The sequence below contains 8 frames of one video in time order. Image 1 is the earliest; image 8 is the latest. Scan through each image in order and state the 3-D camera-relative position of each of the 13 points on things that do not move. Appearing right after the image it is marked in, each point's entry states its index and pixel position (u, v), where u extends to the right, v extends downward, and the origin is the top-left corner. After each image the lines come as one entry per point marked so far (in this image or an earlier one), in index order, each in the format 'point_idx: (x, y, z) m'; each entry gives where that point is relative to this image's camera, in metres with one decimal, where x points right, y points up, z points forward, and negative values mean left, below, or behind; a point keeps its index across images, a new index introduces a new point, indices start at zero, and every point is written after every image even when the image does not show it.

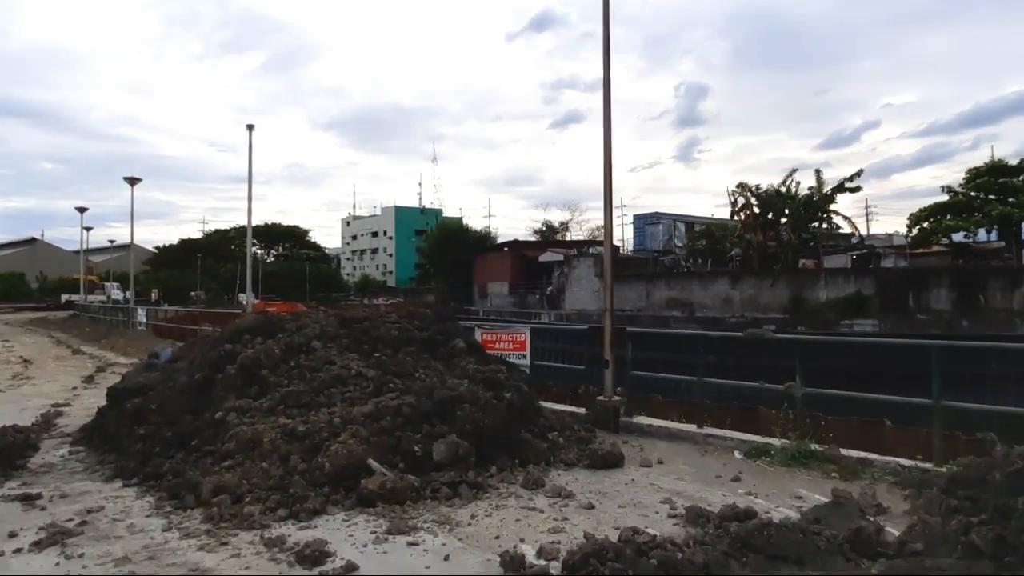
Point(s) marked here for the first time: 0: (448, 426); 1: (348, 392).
0: (-0.6, -1.3, +6.8) m
1: (-1.7, -1.1, +7.2) m
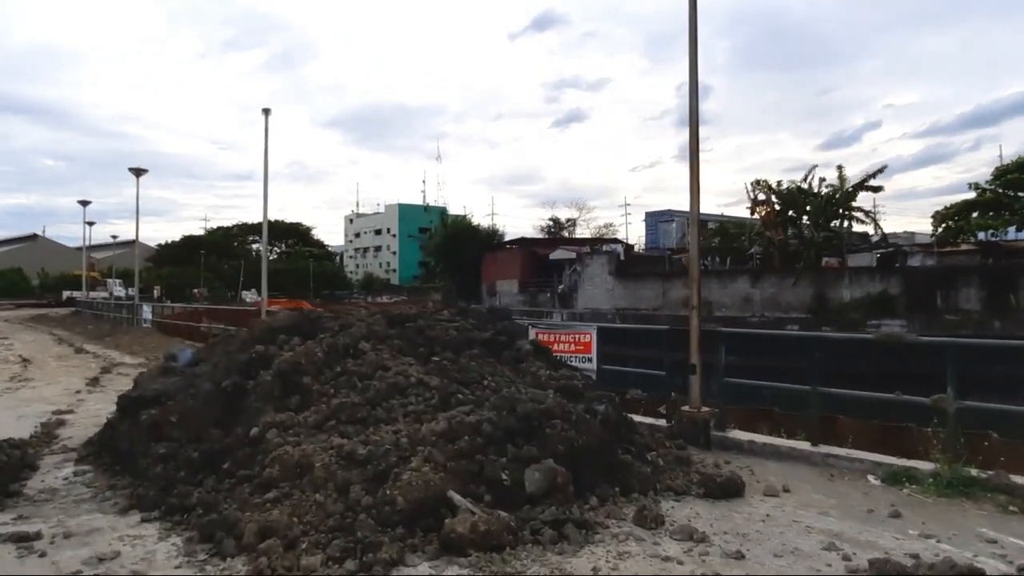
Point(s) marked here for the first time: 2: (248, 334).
0: (+0.2, -1.2, +5.6) m
1: (-0.8, -1.0, +5.9) m
2: (-2.9, -0.5, +7.7) m
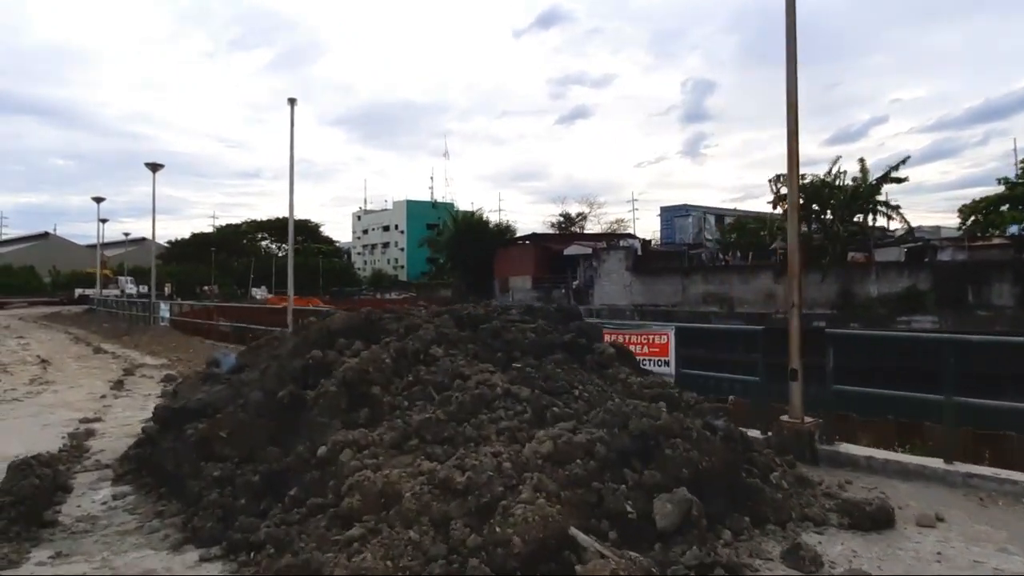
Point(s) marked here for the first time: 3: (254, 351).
0: (+1.0, -1.2, +4.7) m
1: (-0.1, -1.0, +5.1) m
2: (-2.1, -0.5, +6.9) m
3: (-2.7, -0.7, +7.5) m
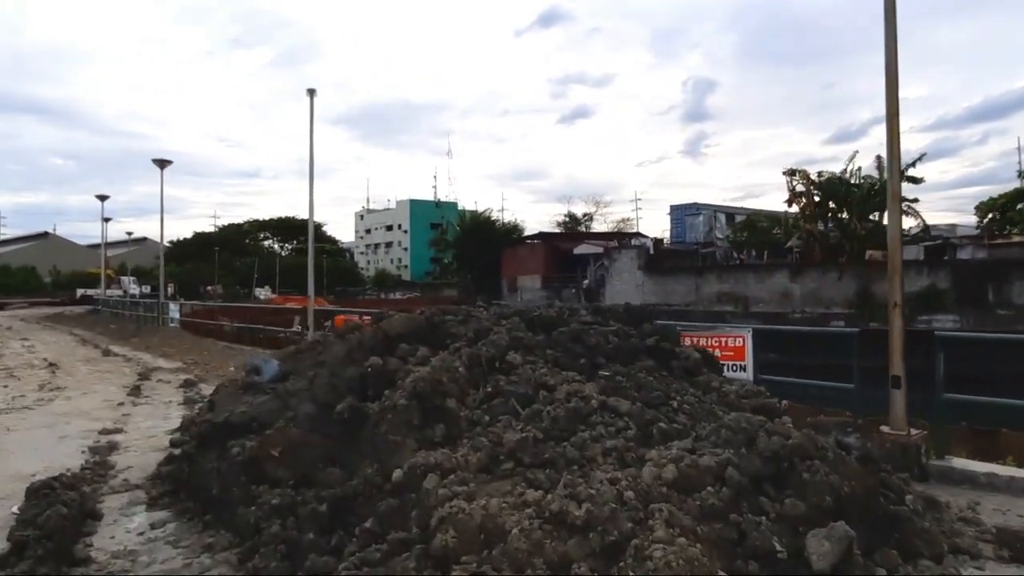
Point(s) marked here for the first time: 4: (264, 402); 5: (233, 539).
0: (+1.6, -1.2, +4.0) m
1: (+0.6, -1.0, +4.4) m
2: (-1.4, -0.5, +6.2) m
3: (-2.1, -0.7, +6.8) m
4: (-2.0, -0.9, +5.8) m
5: (-1.8, -1.6, +4.6) m
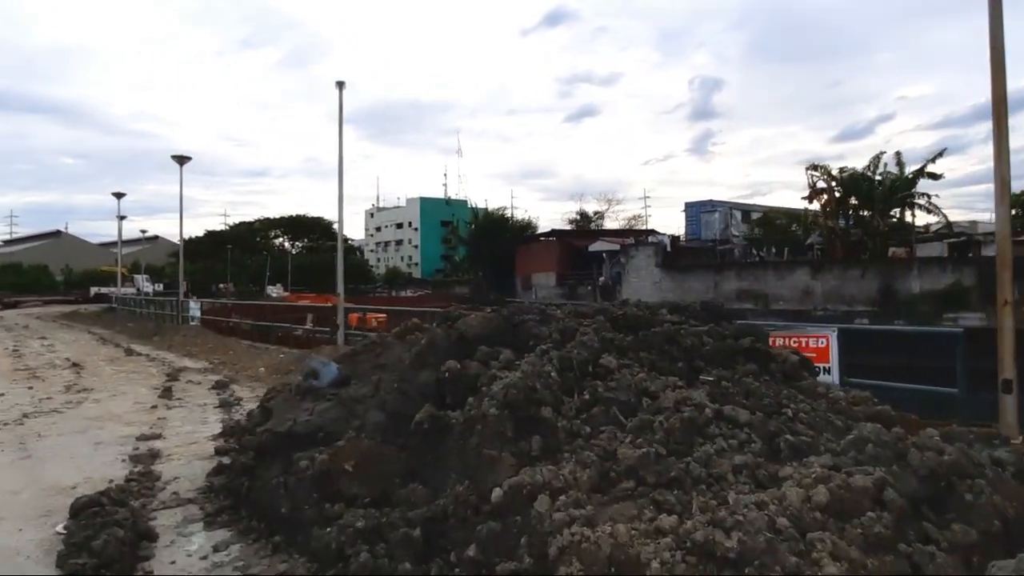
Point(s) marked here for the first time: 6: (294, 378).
0: (+2.3, -1.2, +3.5) m
1: (+1.2, -0.9, +3.9) m
2: (-0.7, -0.4, +5.7) m
3: (-1.4, -0.6, +6.3) m
4: (-1.4, -0.9, +5.3) m
5: (-1.2, -1.6, +4.1) m
6: (-1.9, -0.8, +6.2) m
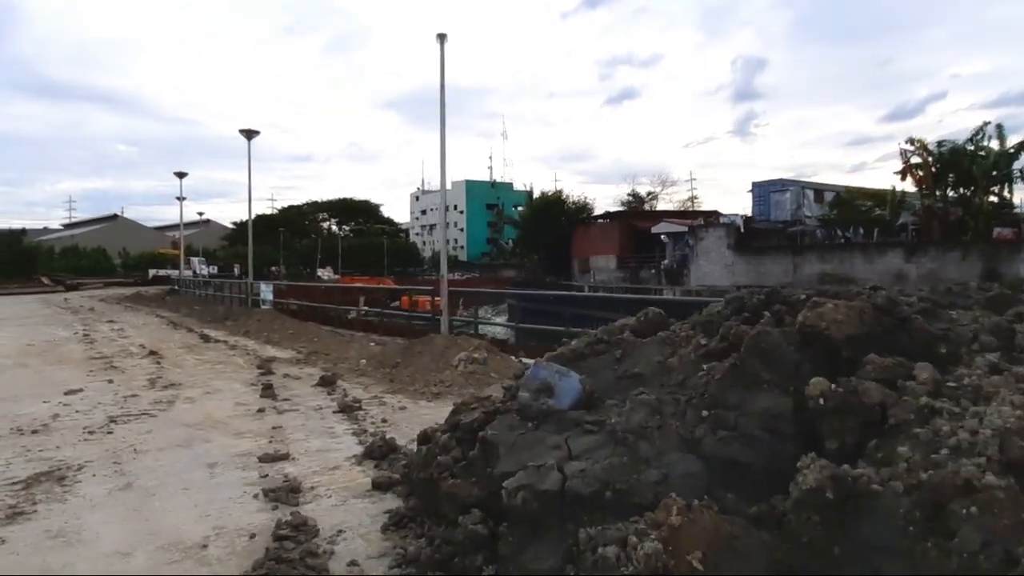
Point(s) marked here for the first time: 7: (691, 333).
0: (+4.0, -1.1, +1.4) m
1: (+3.0, -0.8, +1.9) m
2: (+1.1, -0.3, +3.8) m
3: (+0.5, -0.5, +4.4) m
4: (+0.4, -0.8, +3.5) m
5: (+0.6, -1.5, +2.2) m
6: (0.0, -0.6, +4.3) m
7: (+1.1, -0.3, +4.3) m
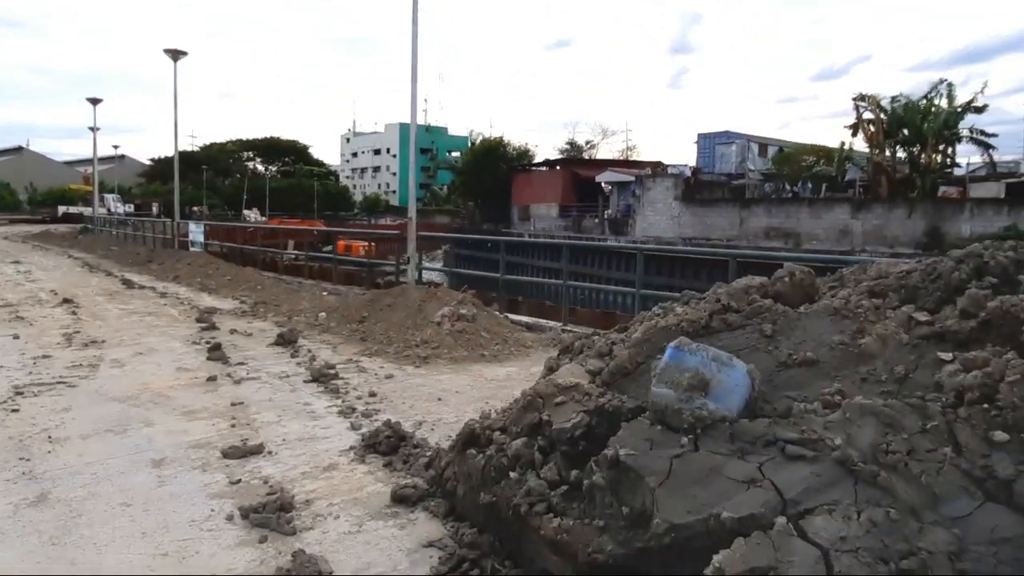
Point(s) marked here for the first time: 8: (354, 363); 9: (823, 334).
0: (+4.7, -1.2, +0.5) m
1: (+3.7, -0.8, +0.8) m
2: (+1.6, -0.1, +2.5) m
3: (+0.9, -0.2, +3.1) m
4: (+1.0, -0.6, +2.2) m
5: (+1.2, -1.4, +1.0) m
6: (+0.4, -0.4, +3.0) m
7: (+1.6, -0.1, +3.0) m
8: (-1.6, -0.8, +7.2) m
9: (+1.3, -0.2, +3.0) m
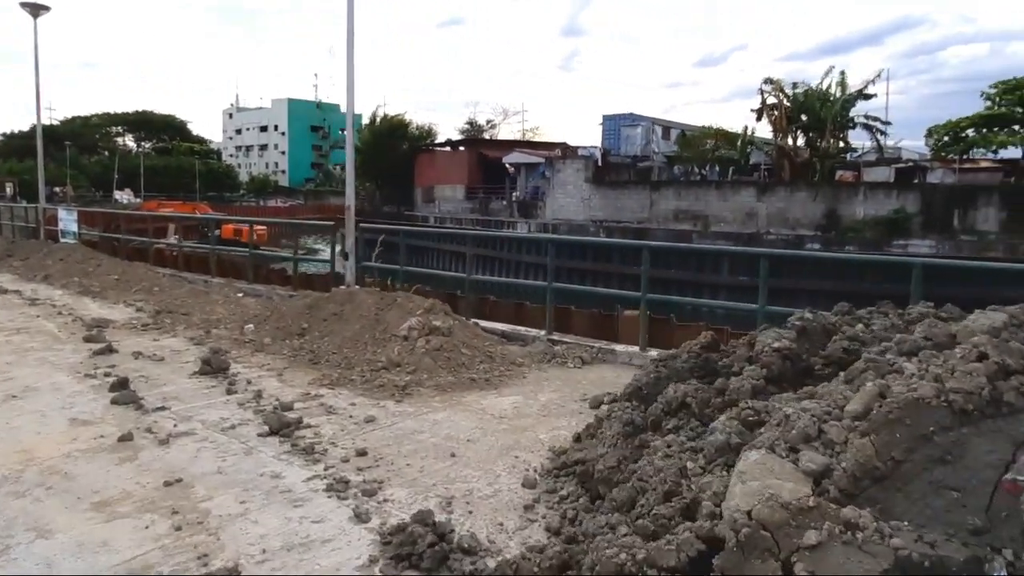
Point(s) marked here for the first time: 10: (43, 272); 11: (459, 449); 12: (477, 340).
0: (+5.7, -1.3, 0.0) m
1: (+4.6, -1.0, +0.1) m
2: (+2.3, -0.3, +1.5) m
3: (+1.6, -0.4, +1.9) m
4: (+1.7, -0.8, +1.0) m
5: (+2.2, -1.6, -0.1) m
6: (+1.1, -0.6, +1.8) m
7: (+2.2, -0.2, +2.0) m
8: (-1.6, -0.9, +5.6) m
9: (+1.9, -0.4, +1.9) m
10: (-9.2, +0.4, +14.0) m
11: (-0.3, -1.0, +4.6) m
12: (-0.3, -0.5, +7.1) m
